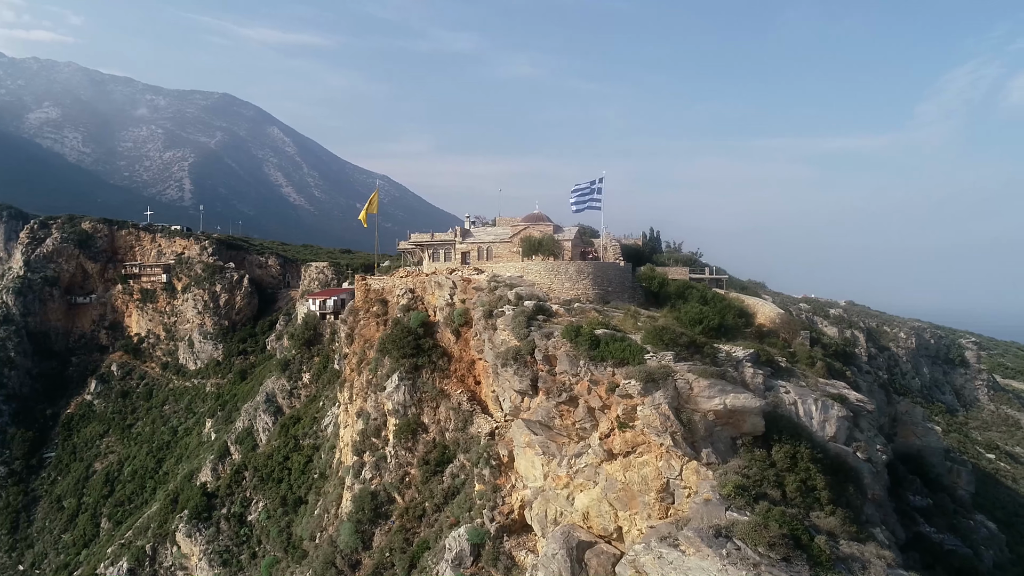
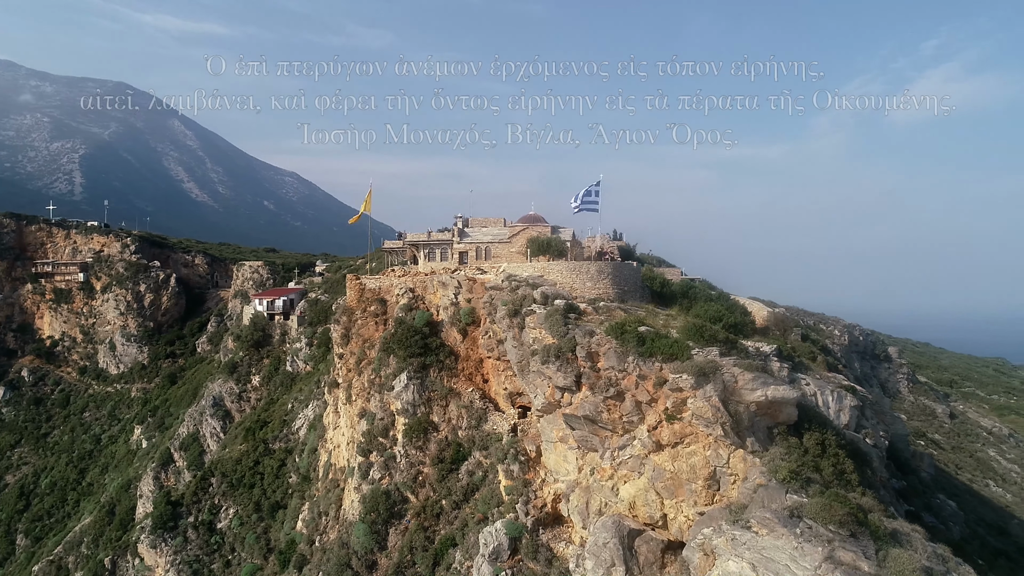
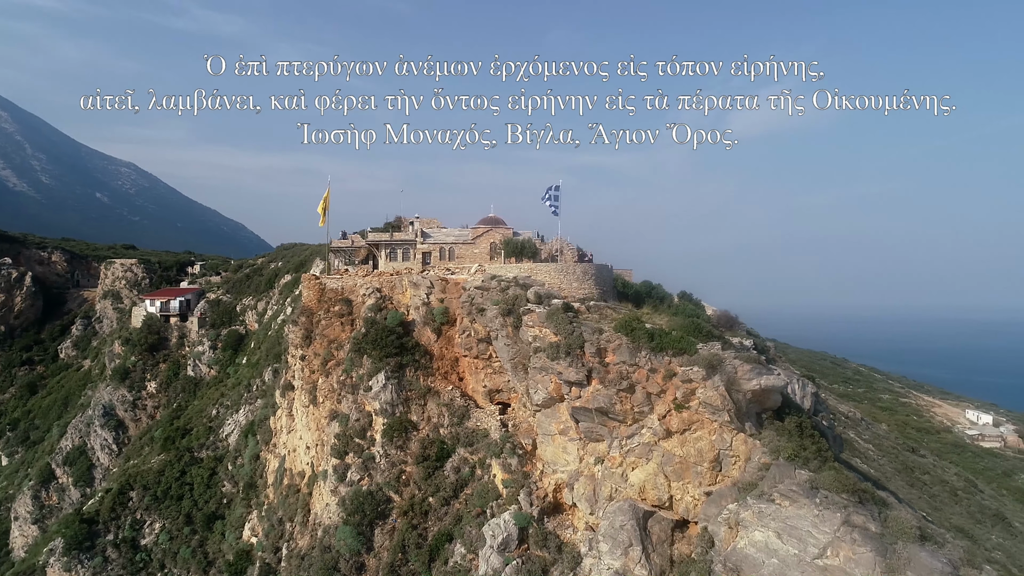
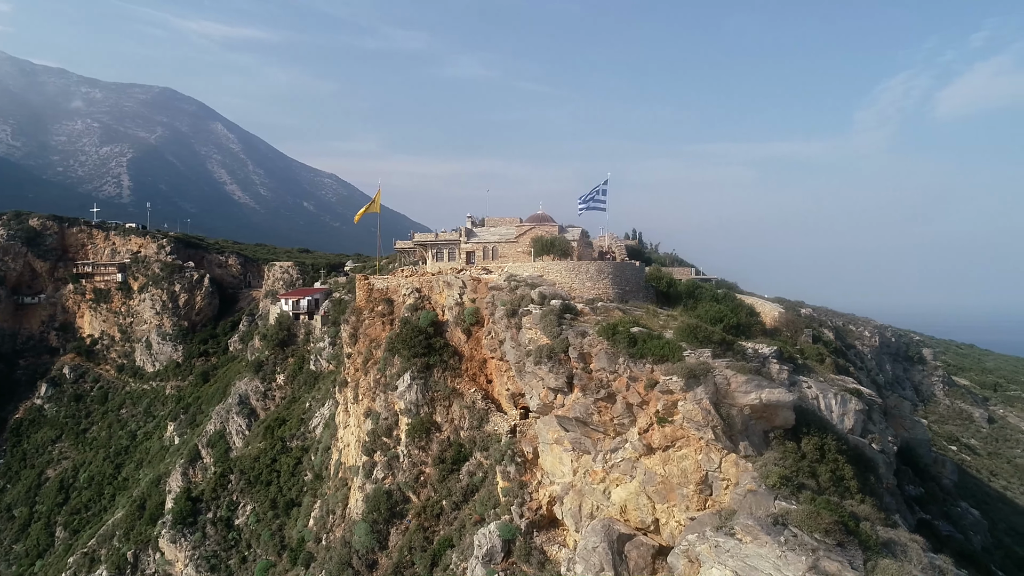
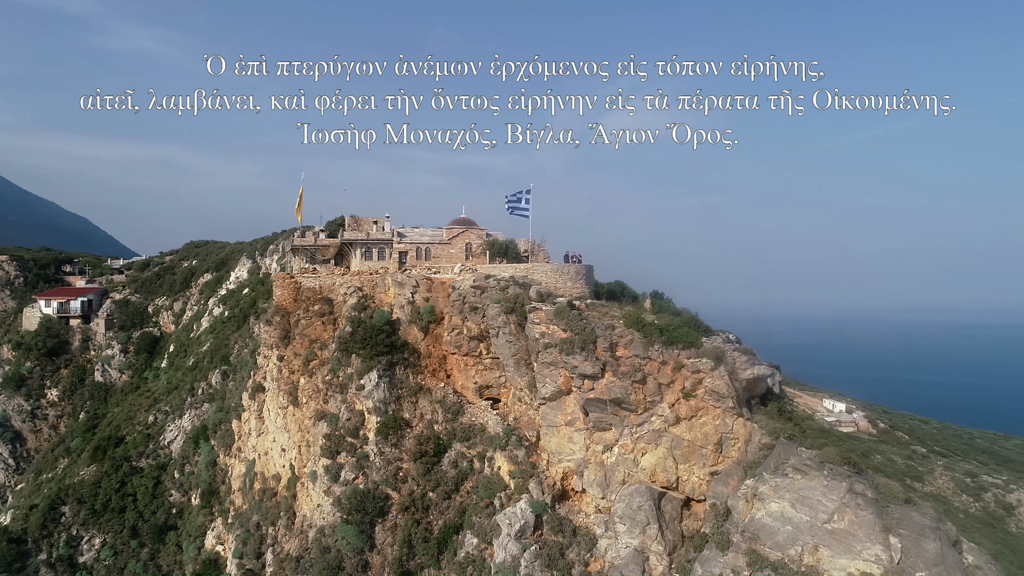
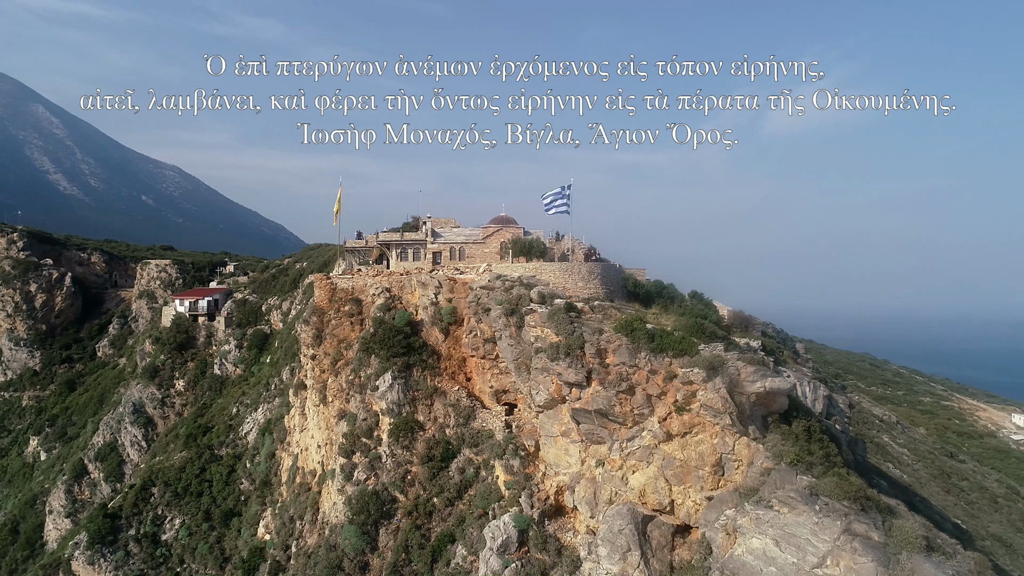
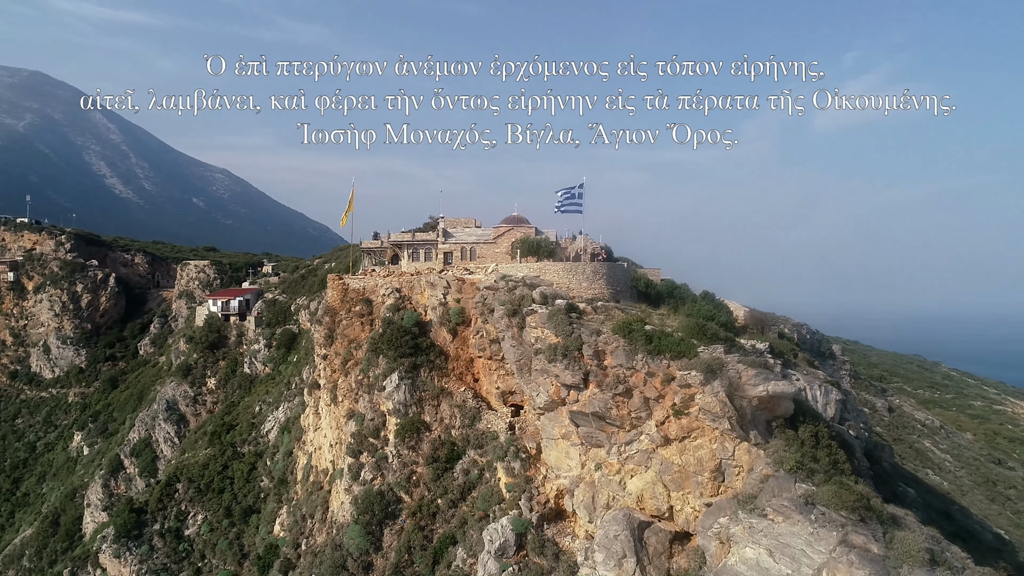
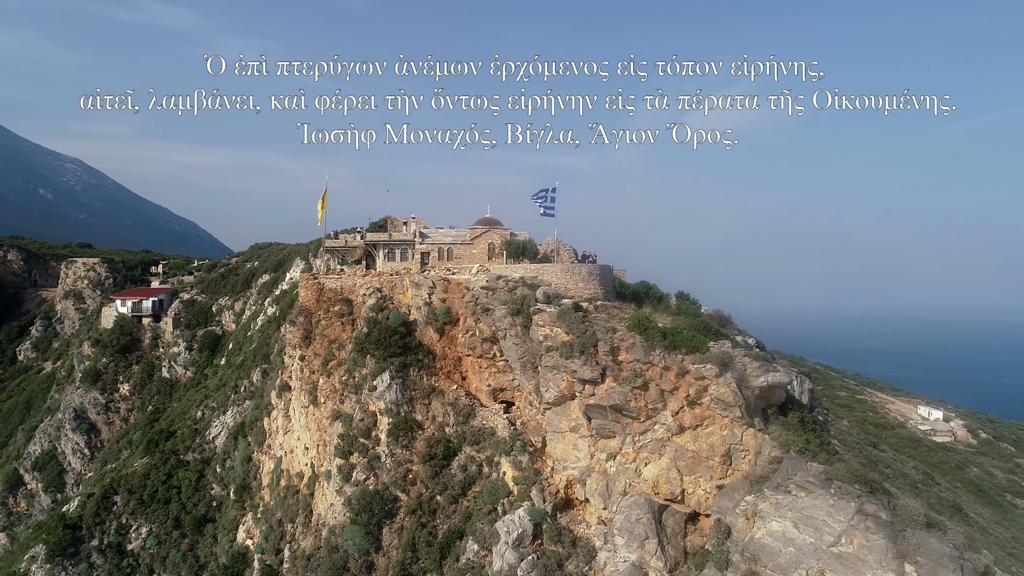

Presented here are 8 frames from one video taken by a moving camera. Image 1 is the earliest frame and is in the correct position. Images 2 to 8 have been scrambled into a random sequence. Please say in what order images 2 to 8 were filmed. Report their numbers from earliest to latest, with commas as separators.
4, 2, 7, 6, 3, 8, 5
